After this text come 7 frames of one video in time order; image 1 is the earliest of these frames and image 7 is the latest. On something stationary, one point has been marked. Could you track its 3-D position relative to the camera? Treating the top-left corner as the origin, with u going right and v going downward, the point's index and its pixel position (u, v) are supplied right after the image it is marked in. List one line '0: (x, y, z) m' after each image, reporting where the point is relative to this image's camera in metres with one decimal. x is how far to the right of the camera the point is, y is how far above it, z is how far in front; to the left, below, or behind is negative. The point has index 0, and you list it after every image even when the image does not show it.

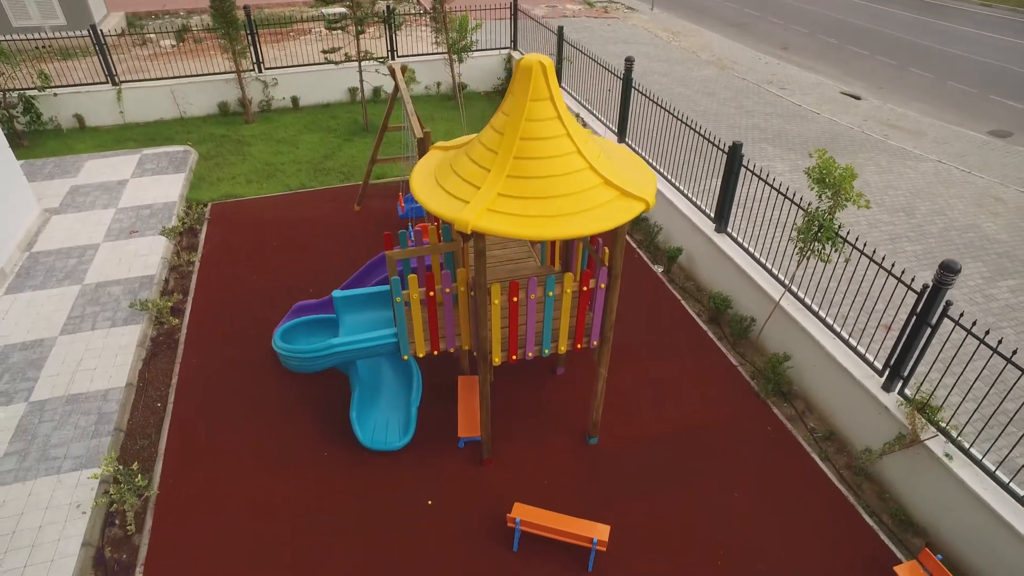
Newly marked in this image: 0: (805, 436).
0: (+2.7, -1.3, +5.6) m
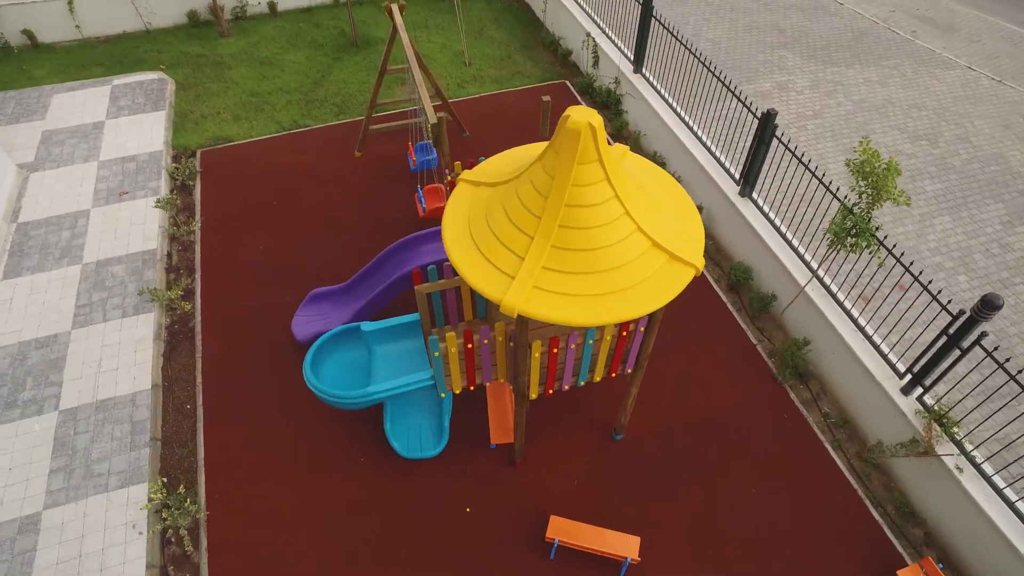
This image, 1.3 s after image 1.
0: (+3.0, -1.2, +5.9) m
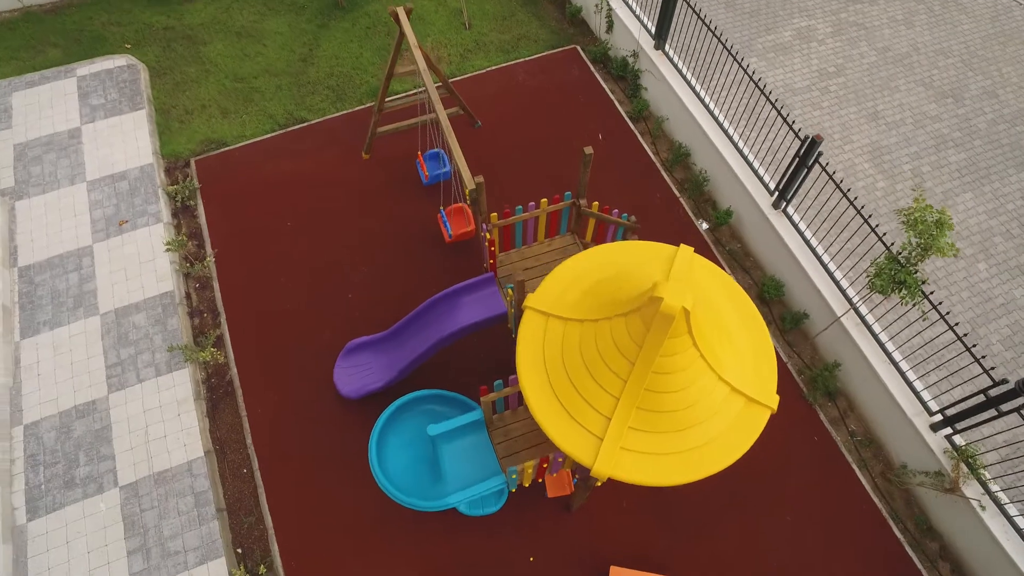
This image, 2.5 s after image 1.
0: (+3.5, -1.5, +6.2) m
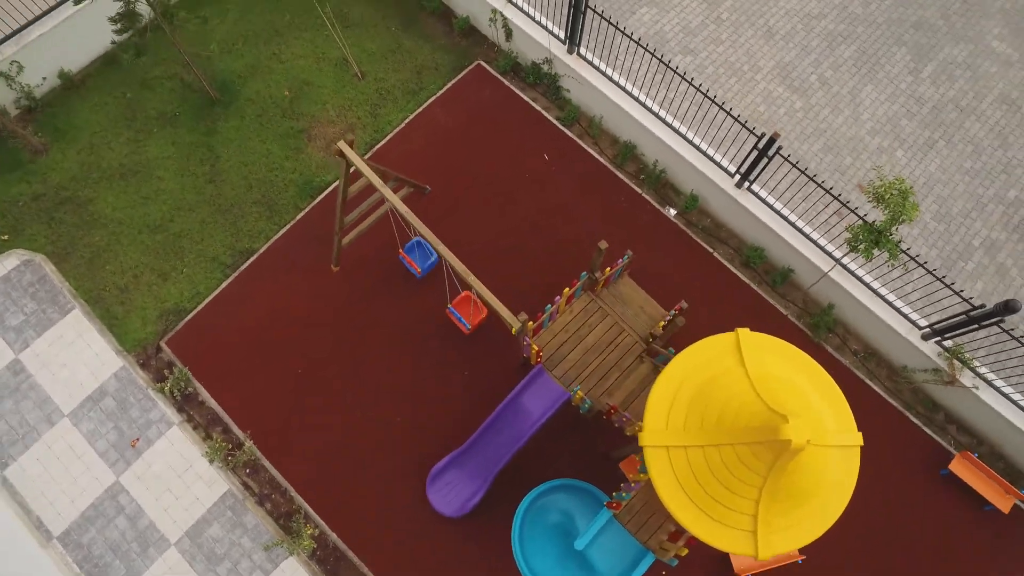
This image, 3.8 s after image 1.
0: (+4.2, -0.9, +7.4) m
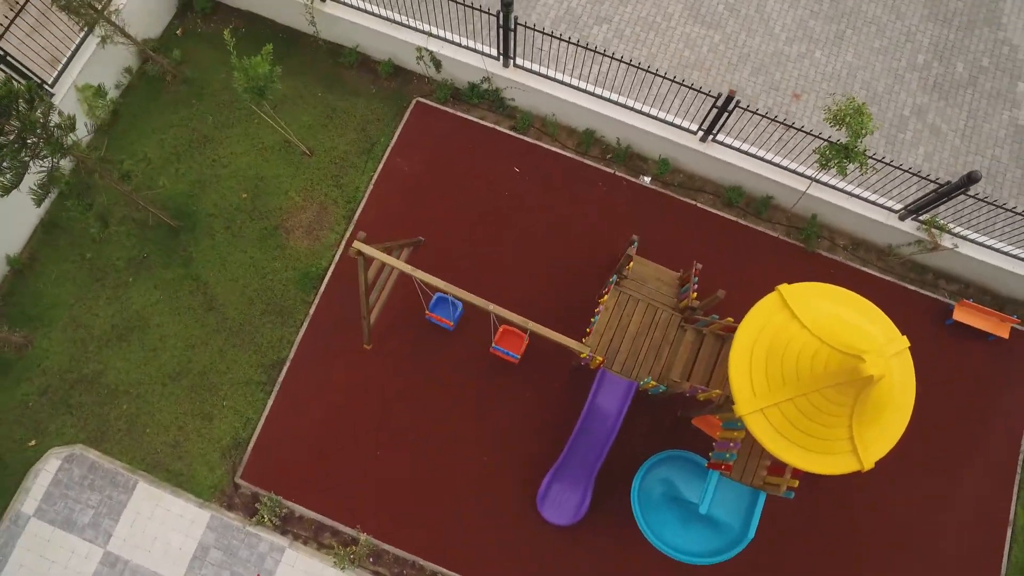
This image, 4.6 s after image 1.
0: (+4.6, +0.5, +8.2) m
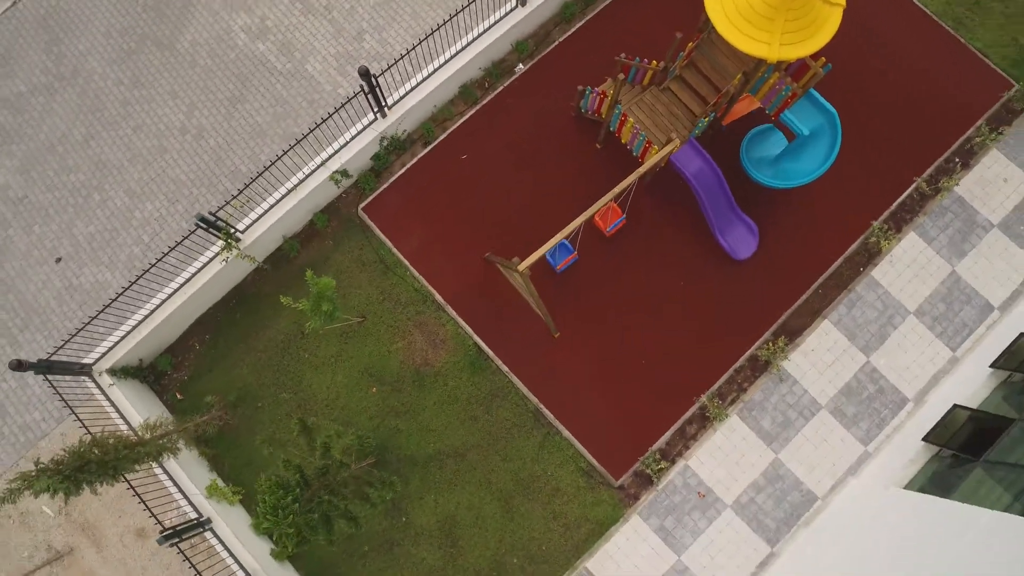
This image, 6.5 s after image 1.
0: (+2.3, +5.6, +10.2) m
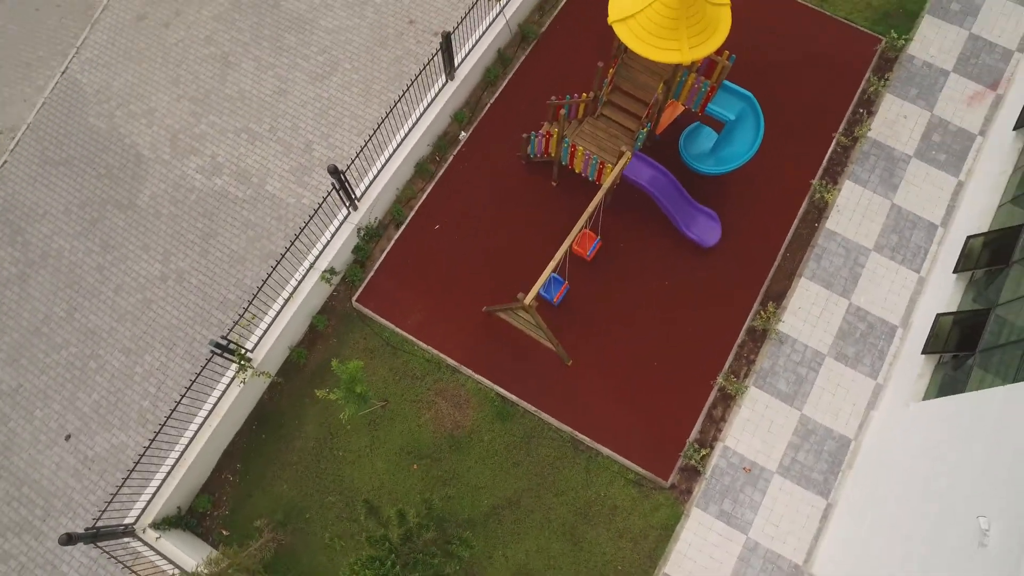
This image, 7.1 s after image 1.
0: (+0.6, +5.1, +11.3) m
